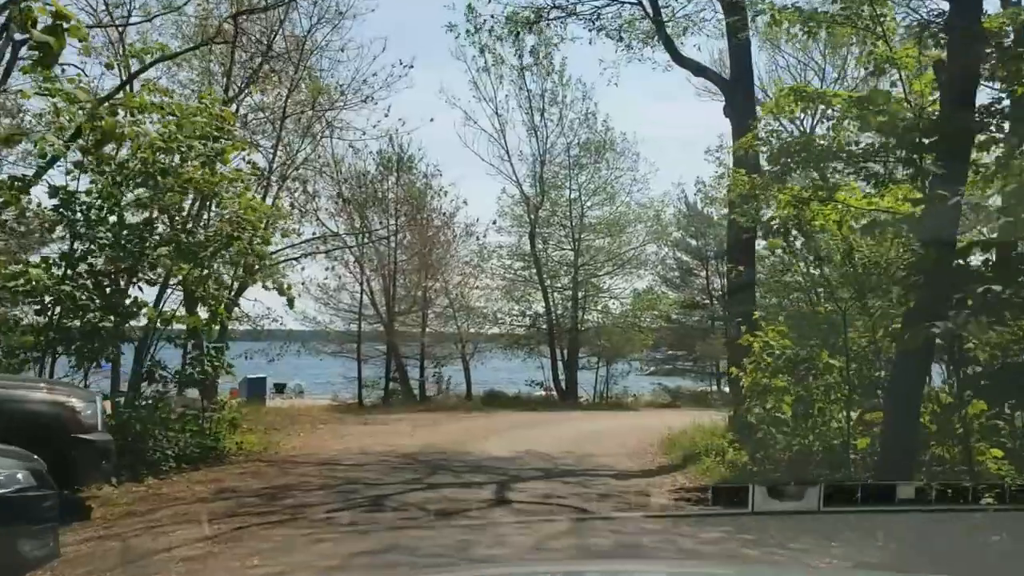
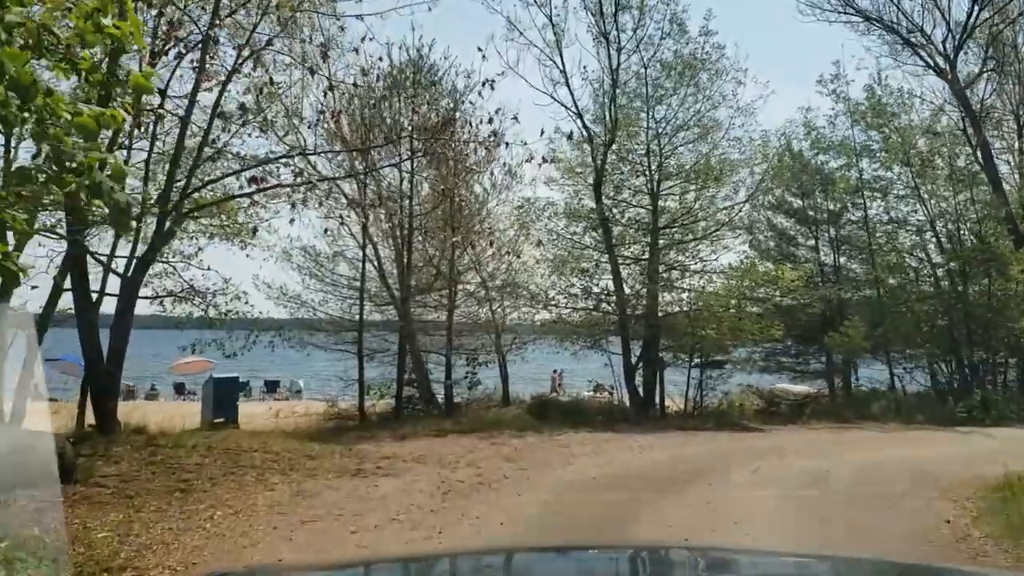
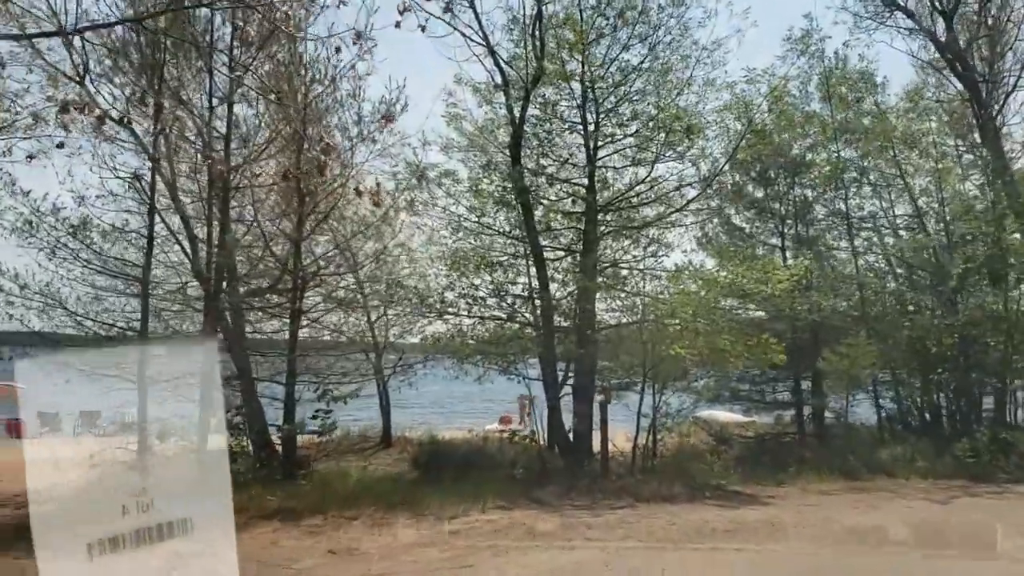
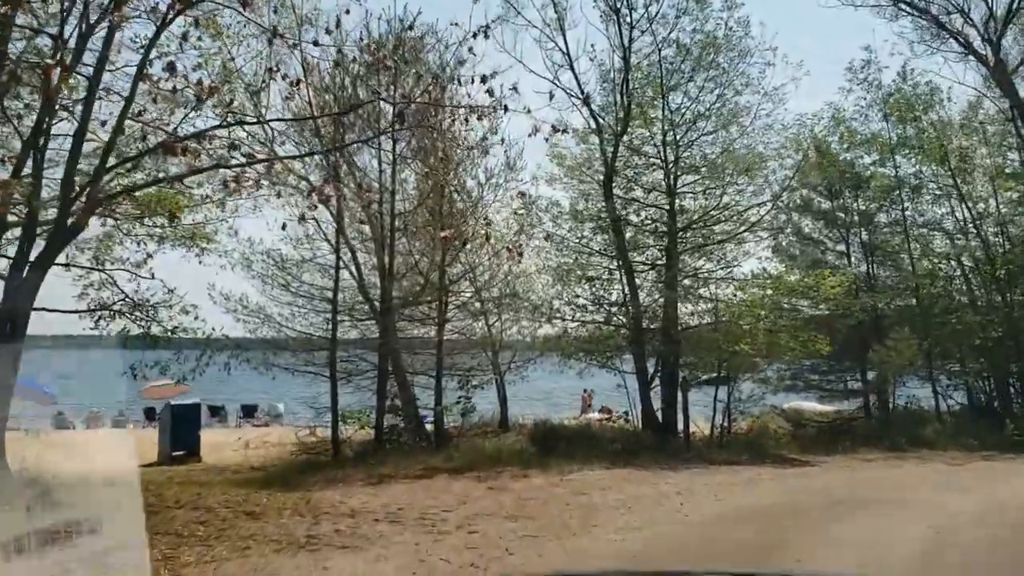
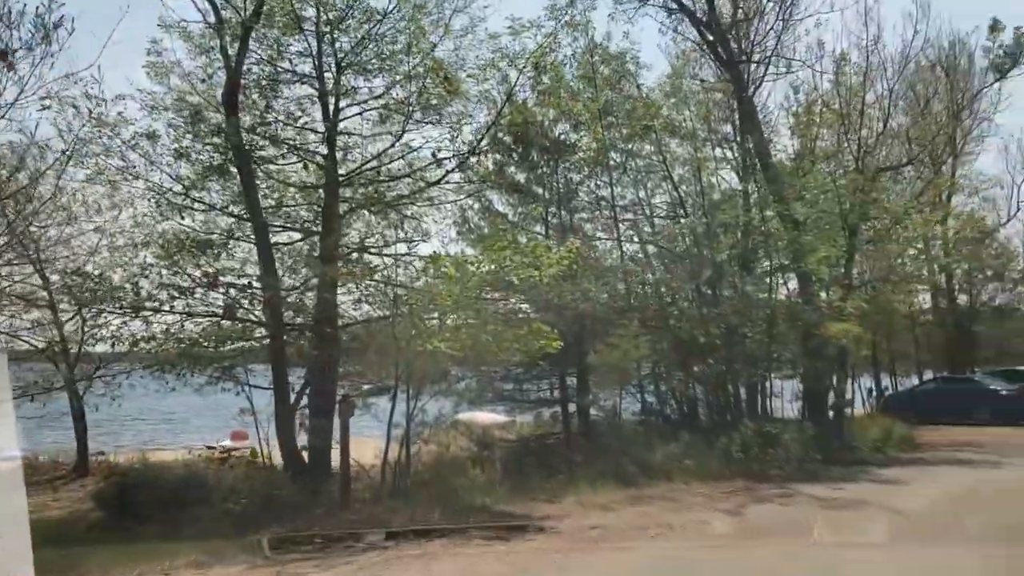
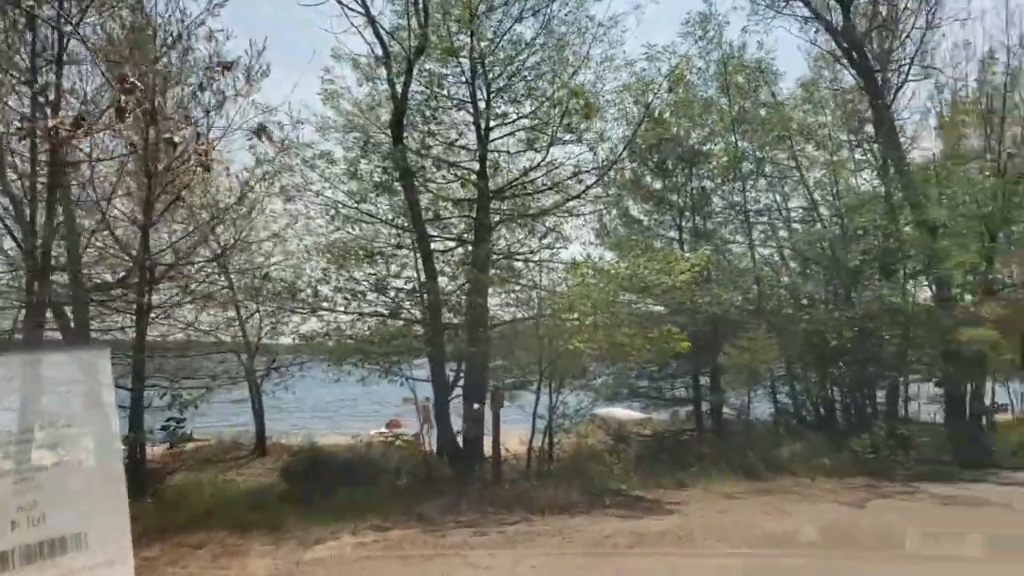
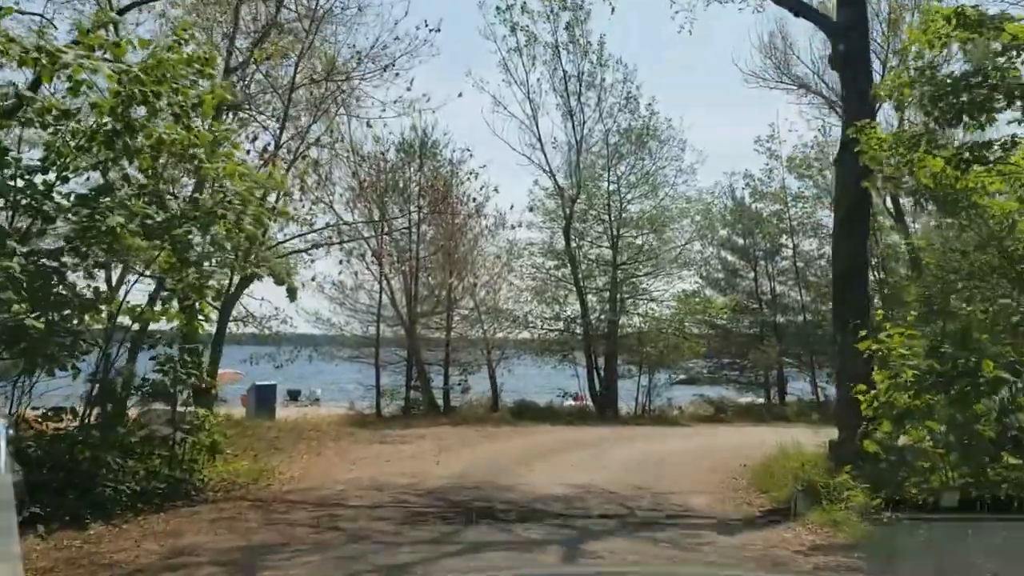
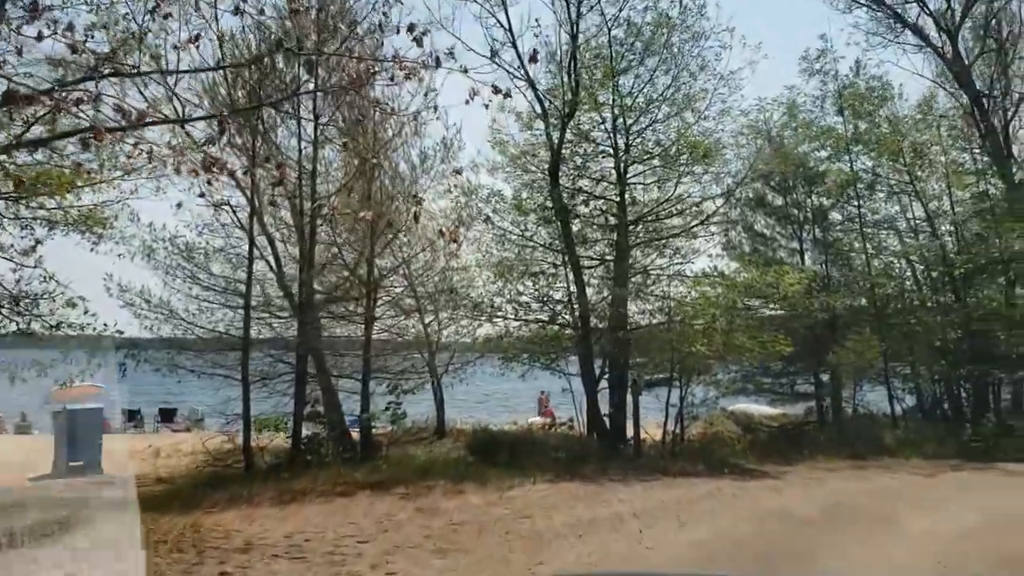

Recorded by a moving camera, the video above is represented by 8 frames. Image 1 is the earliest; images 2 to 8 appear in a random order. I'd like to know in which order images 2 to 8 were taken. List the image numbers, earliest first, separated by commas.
7, 2, 4, 8, 3, 6, 5
